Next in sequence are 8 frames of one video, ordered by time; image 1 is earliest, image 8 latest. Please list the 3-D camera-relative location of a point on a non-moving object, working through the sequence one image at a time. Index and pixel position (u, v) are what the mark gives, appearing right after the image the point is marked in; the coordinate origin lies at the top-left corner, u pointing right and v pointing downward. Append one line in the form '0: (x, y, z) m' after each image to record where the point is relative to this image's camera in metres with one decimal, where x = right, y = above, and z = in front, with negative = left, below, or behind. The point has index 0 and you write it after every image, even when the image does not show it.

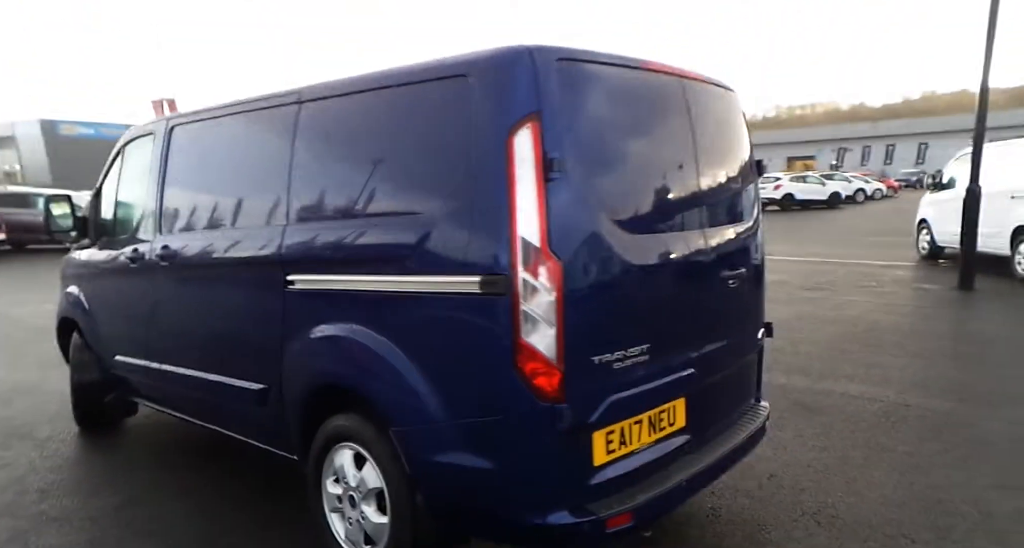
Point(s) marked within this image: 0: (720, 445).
0: (+0.9, -0.7, +2.6) m
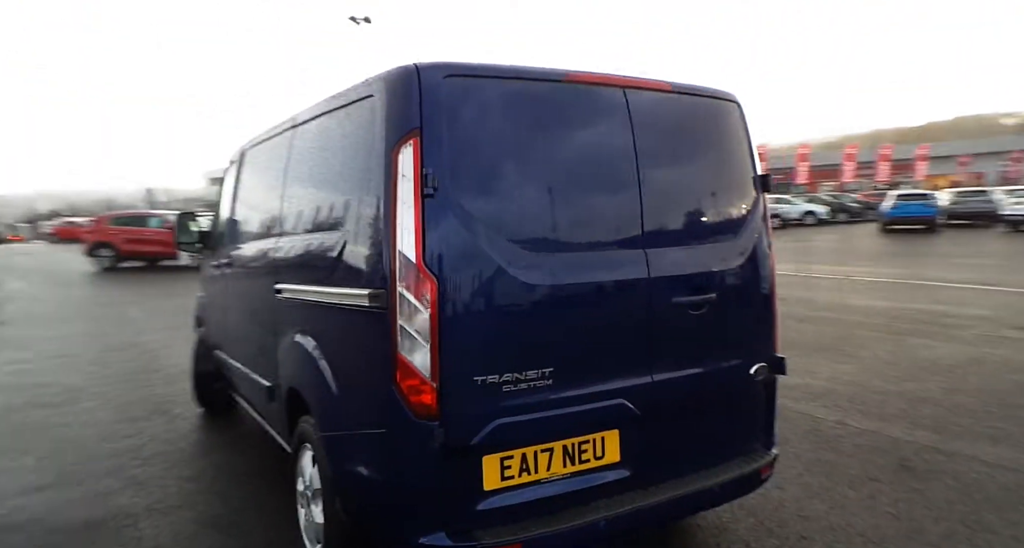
0: (+0.7, -0.8, +2.3) m
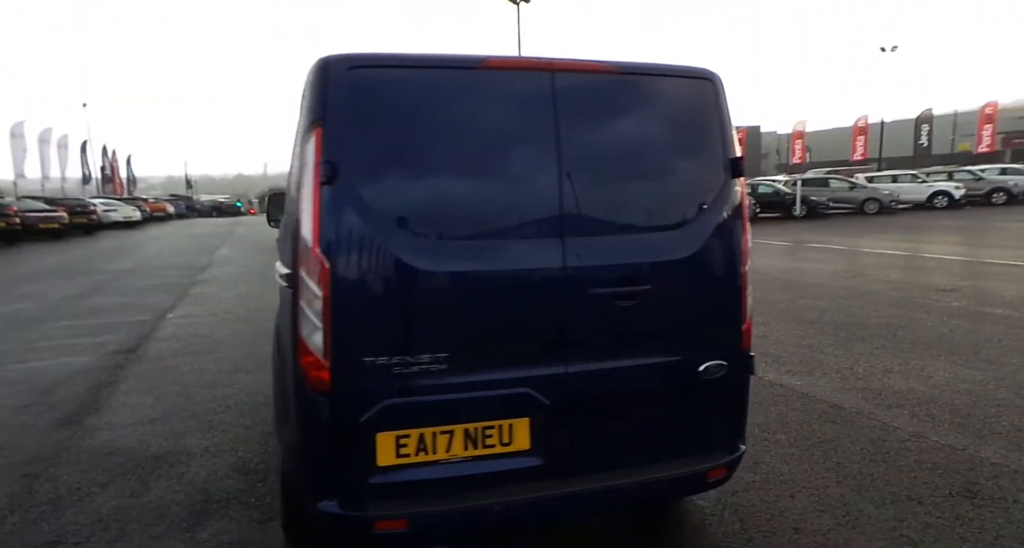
0: (+0.4, -0.8, +2.3) m
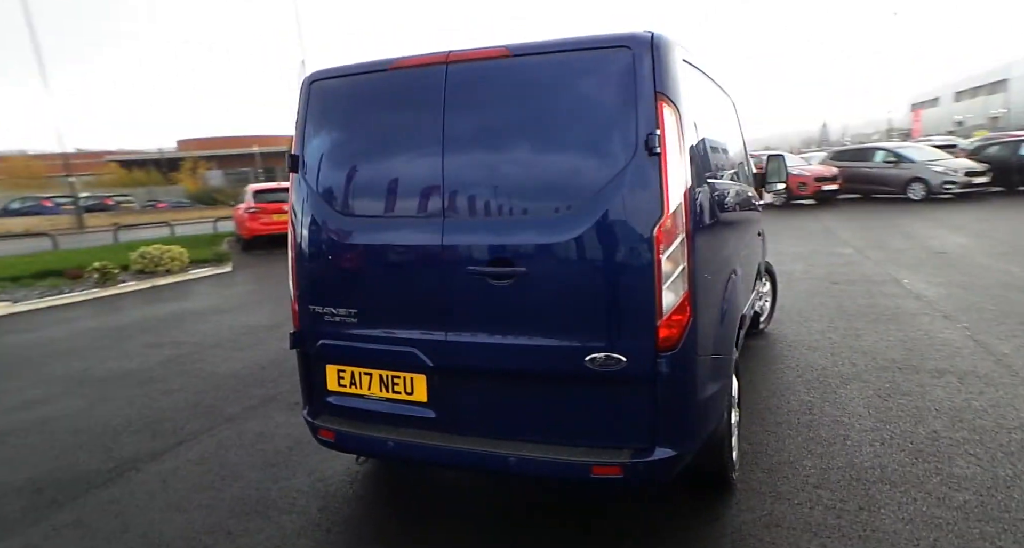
0: (-0.1, -0.7, +2.5) m
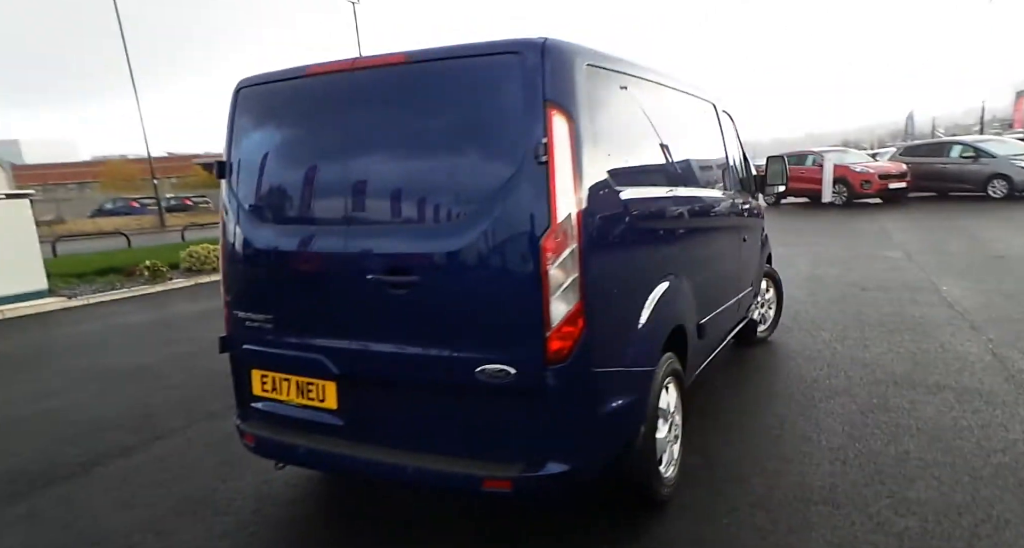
0: (-0.5, -0.7, +2.5) m
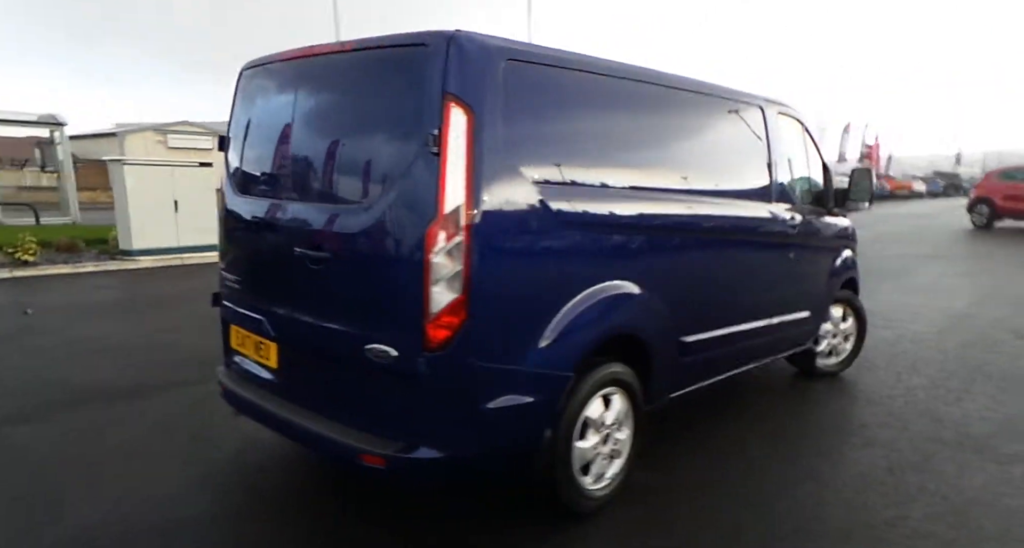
0: (-0.9, -0.6, +2.7) m
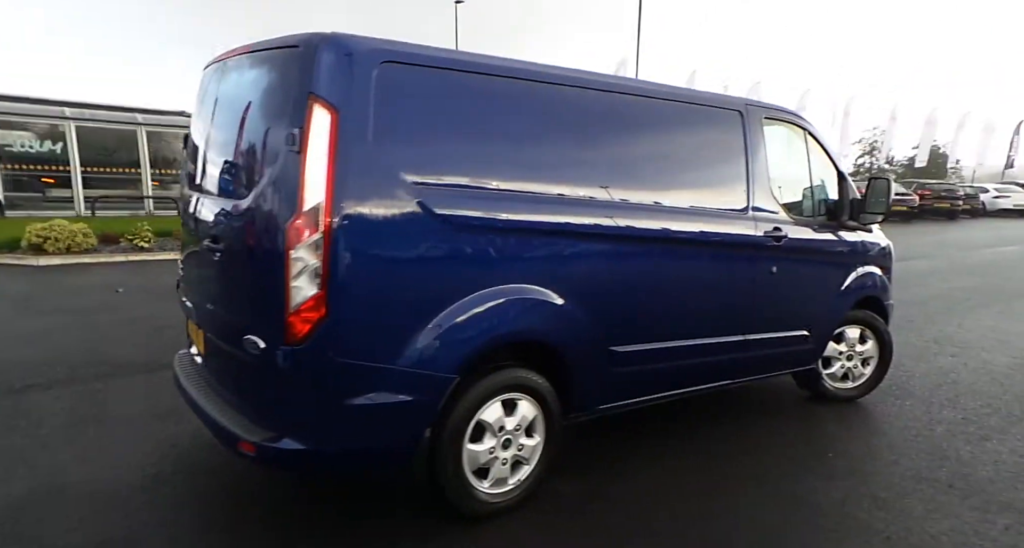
0: (-1.3, -0.6, +3.0) m
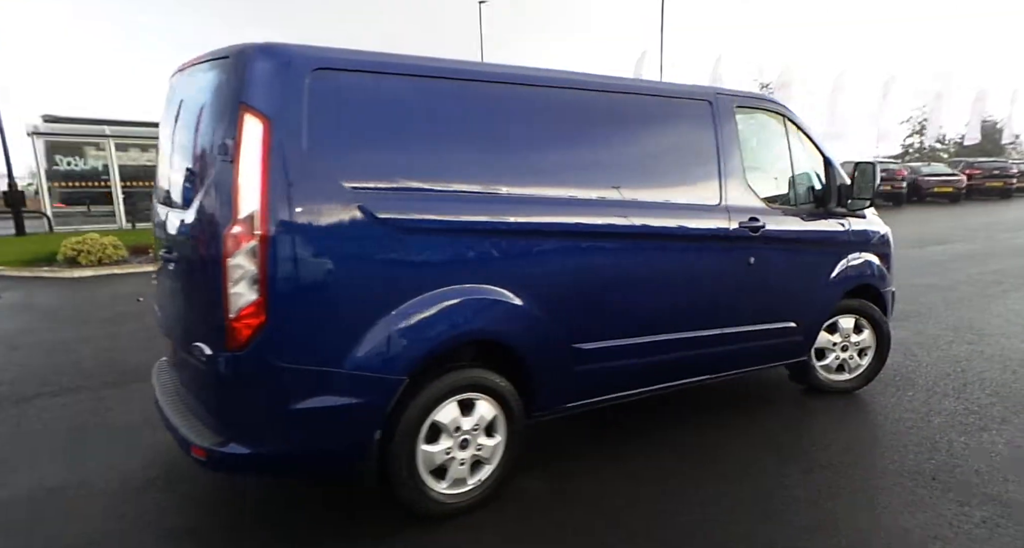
0: (-1.5, -0.6, +3.0) m
